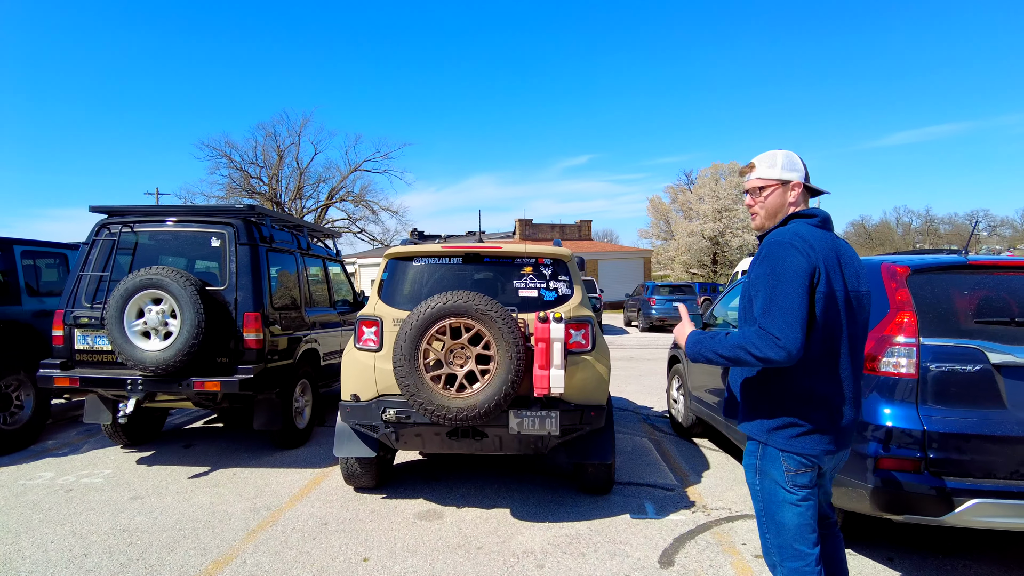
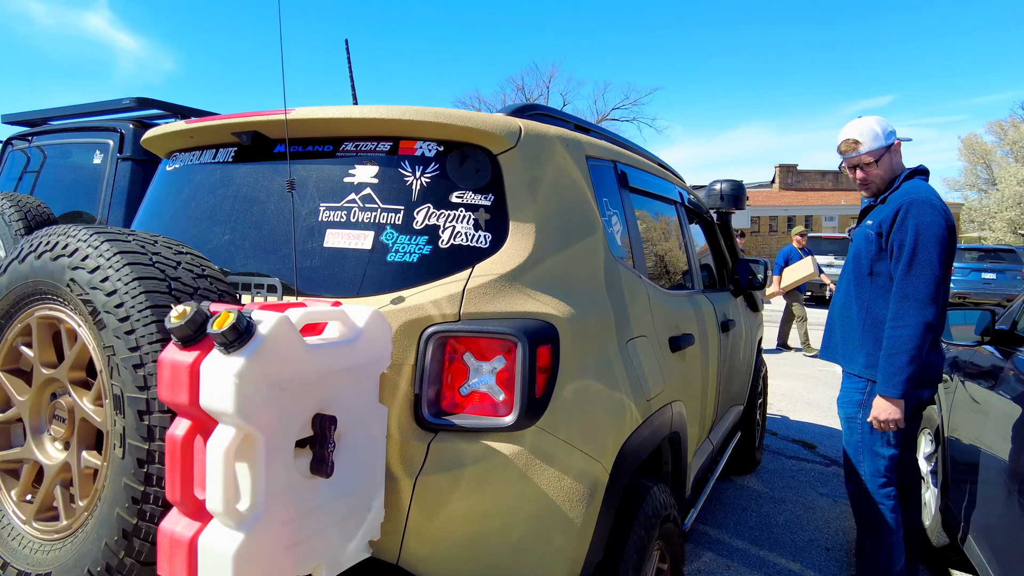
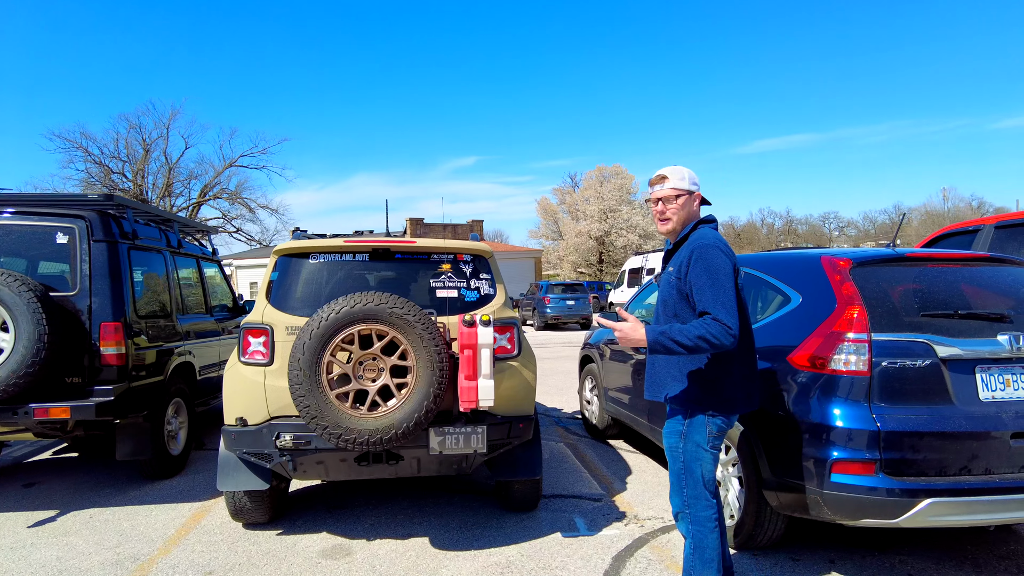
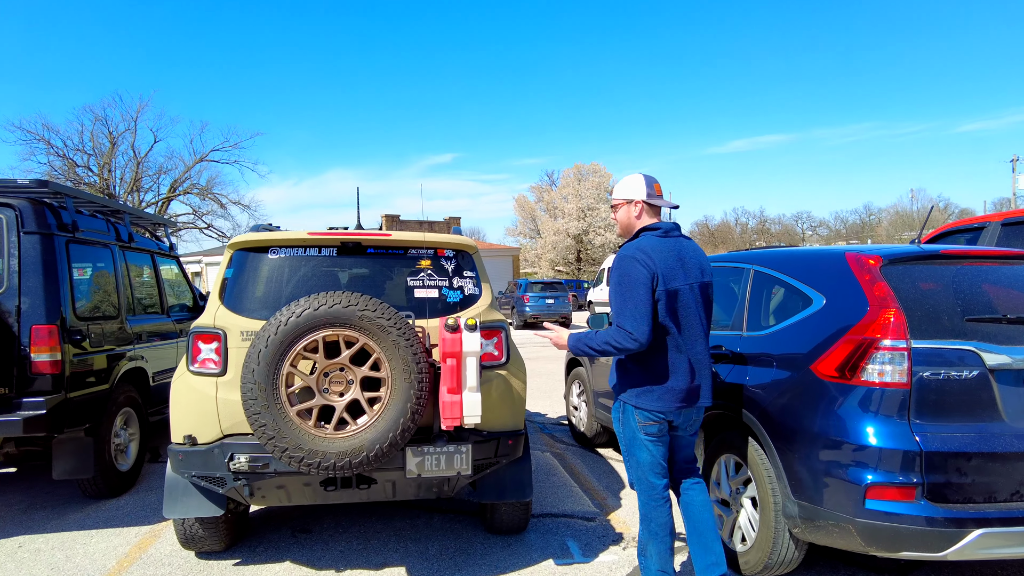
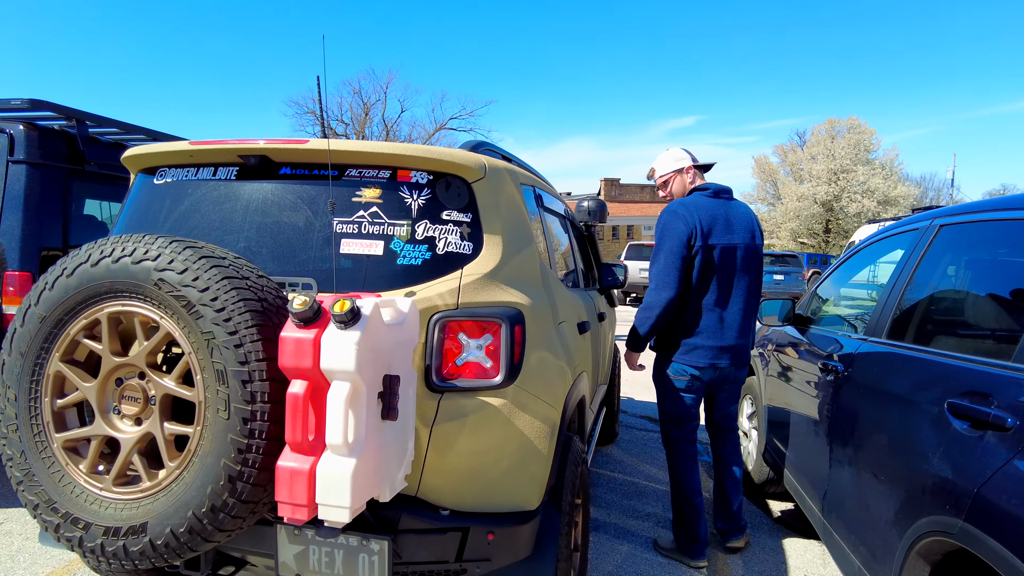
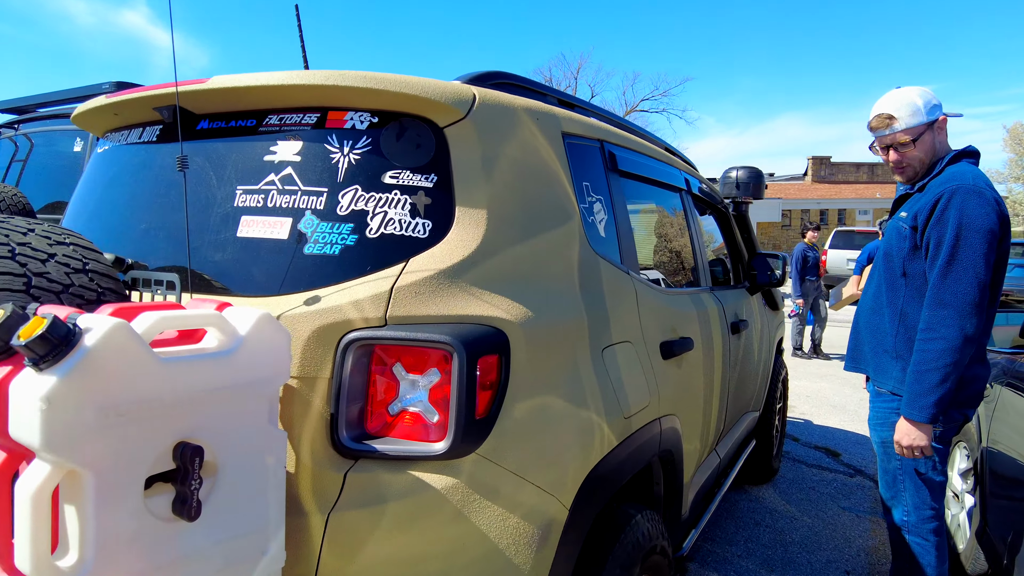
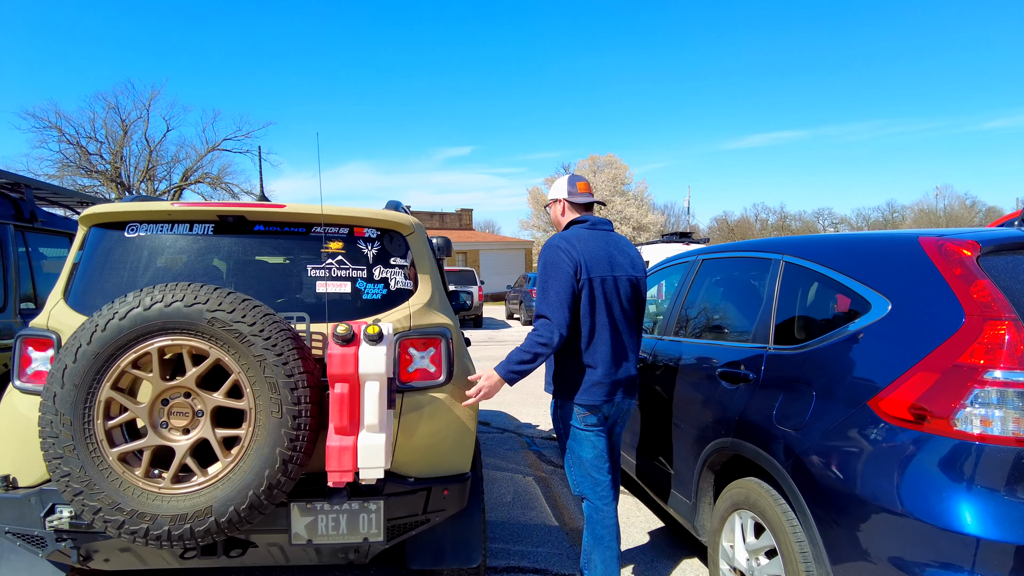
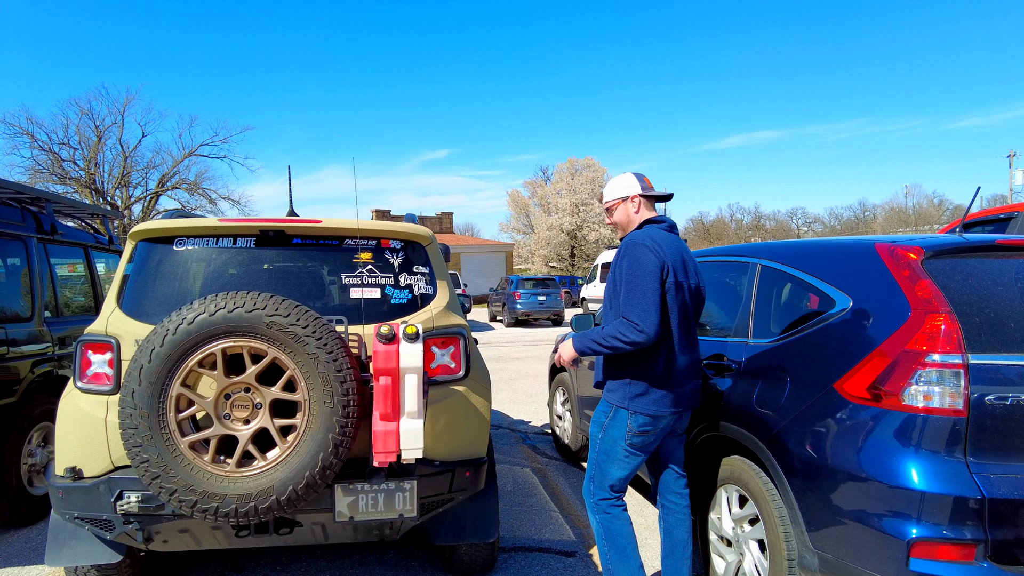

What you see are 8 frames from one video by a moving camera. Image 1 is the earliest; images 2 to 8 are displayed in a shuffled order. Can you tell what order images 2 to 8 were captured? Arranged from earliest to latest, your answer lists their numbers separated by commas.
3, 4, 8, 7, 5, 2, 6
